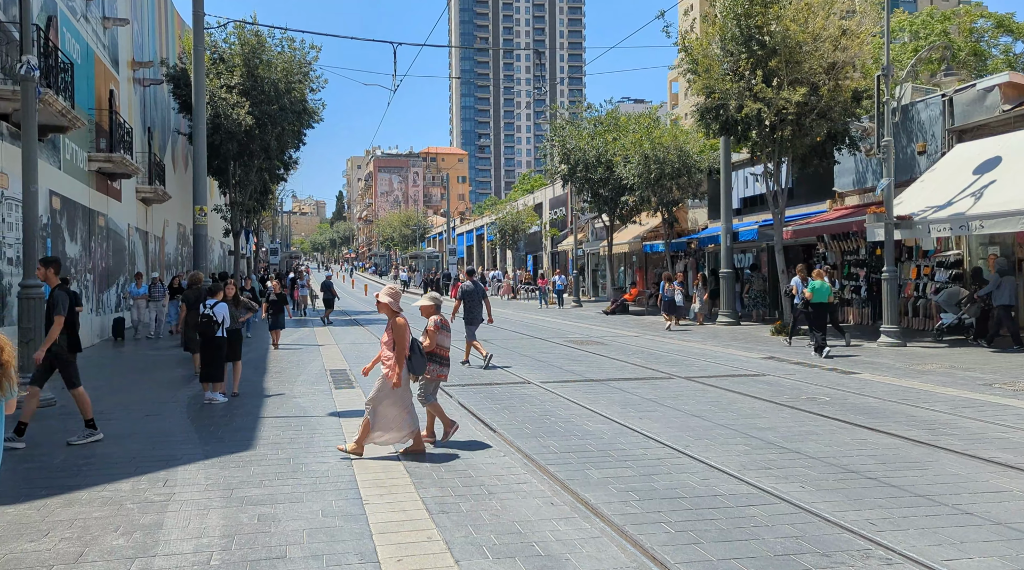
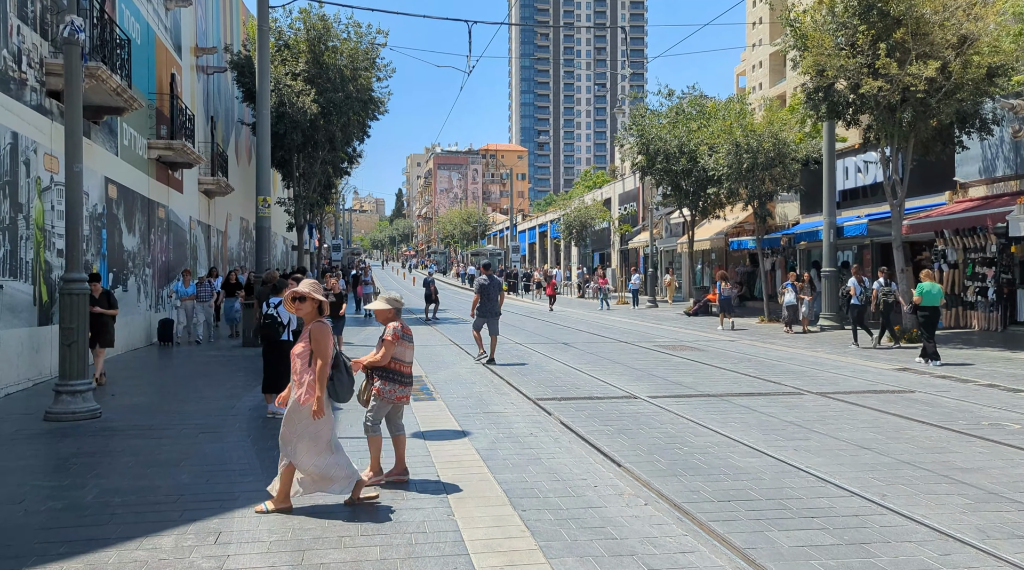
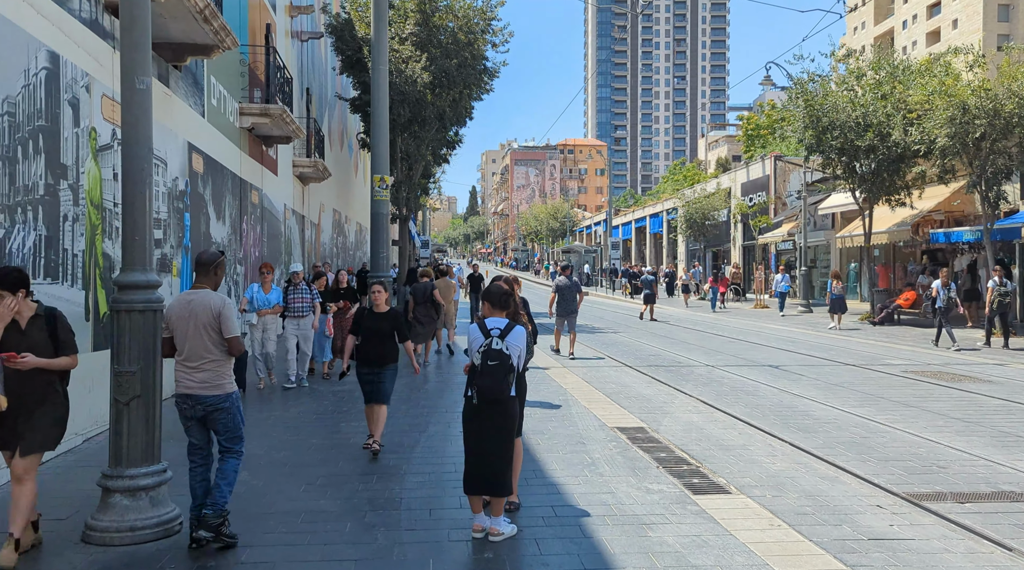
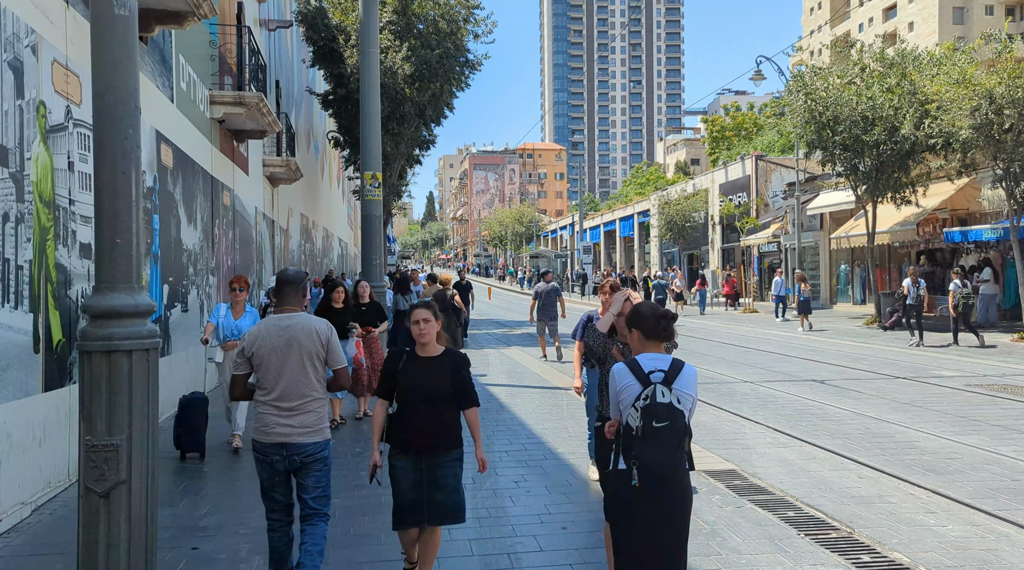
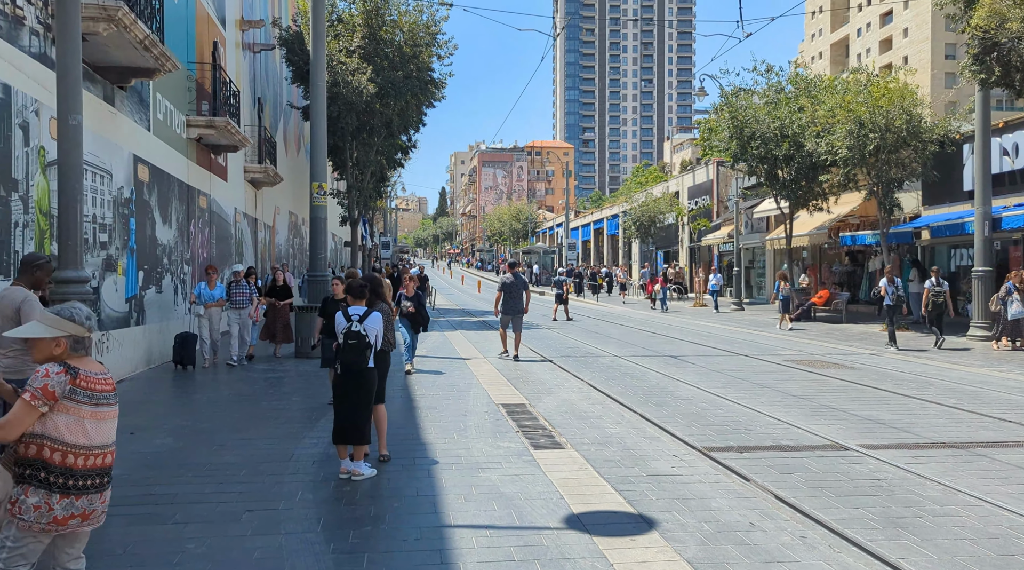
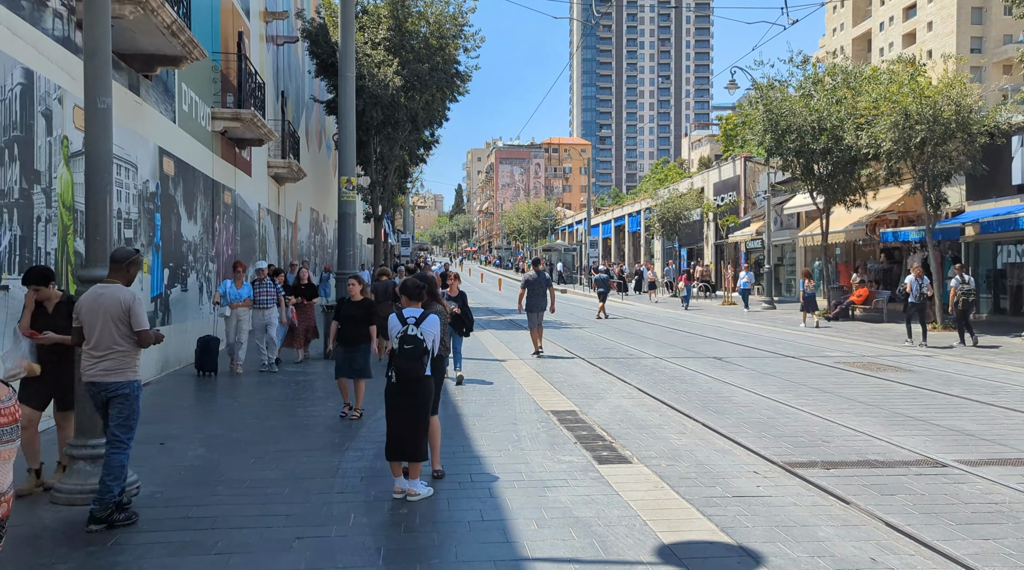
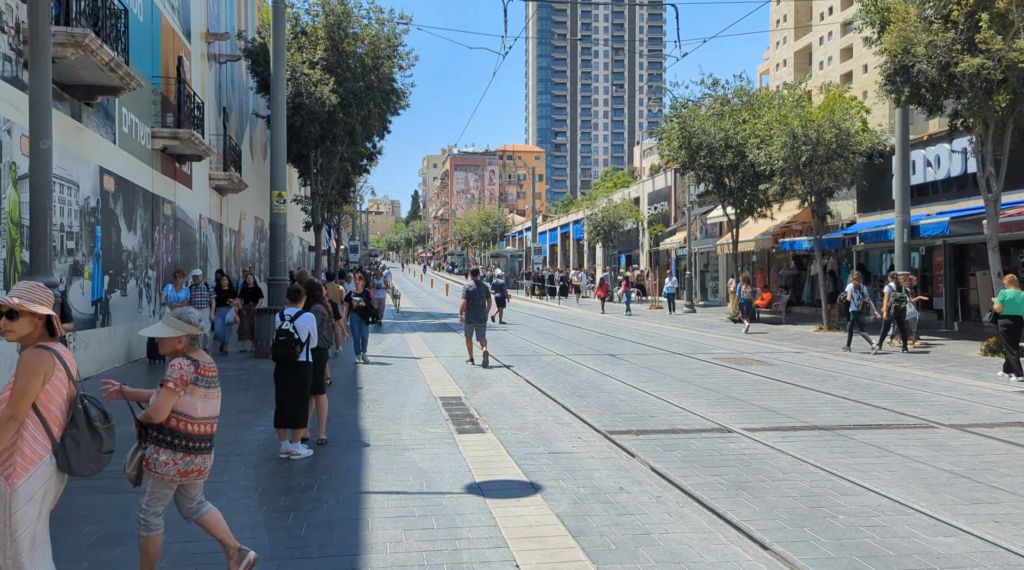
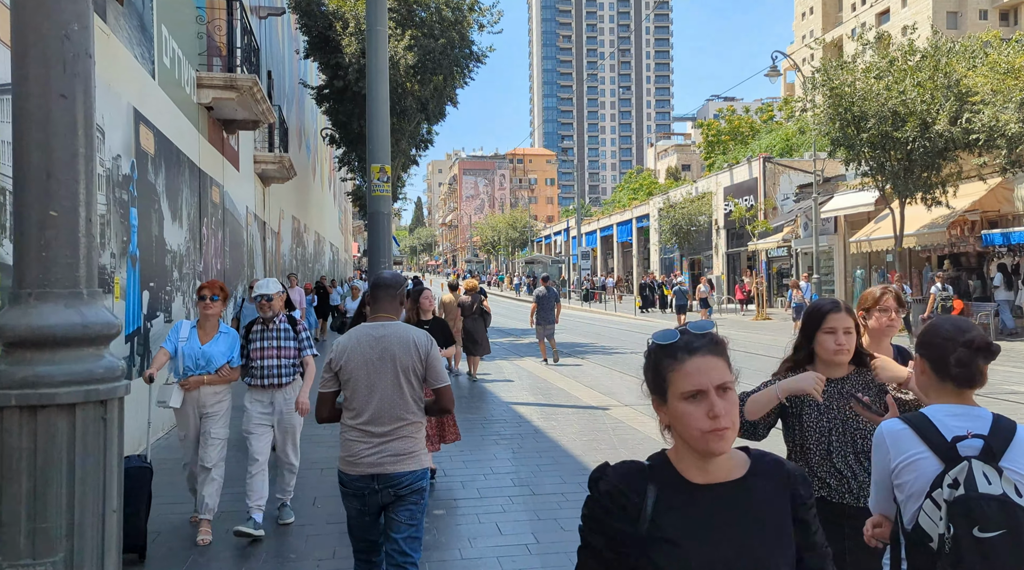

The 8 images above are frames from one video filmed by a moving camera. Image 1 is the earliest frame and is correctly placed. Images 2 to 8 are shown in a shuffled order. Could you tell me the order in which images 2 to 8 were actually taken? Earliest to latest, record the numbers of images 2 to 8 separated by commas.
2, 7, 5, 6, 3, 4, 8
